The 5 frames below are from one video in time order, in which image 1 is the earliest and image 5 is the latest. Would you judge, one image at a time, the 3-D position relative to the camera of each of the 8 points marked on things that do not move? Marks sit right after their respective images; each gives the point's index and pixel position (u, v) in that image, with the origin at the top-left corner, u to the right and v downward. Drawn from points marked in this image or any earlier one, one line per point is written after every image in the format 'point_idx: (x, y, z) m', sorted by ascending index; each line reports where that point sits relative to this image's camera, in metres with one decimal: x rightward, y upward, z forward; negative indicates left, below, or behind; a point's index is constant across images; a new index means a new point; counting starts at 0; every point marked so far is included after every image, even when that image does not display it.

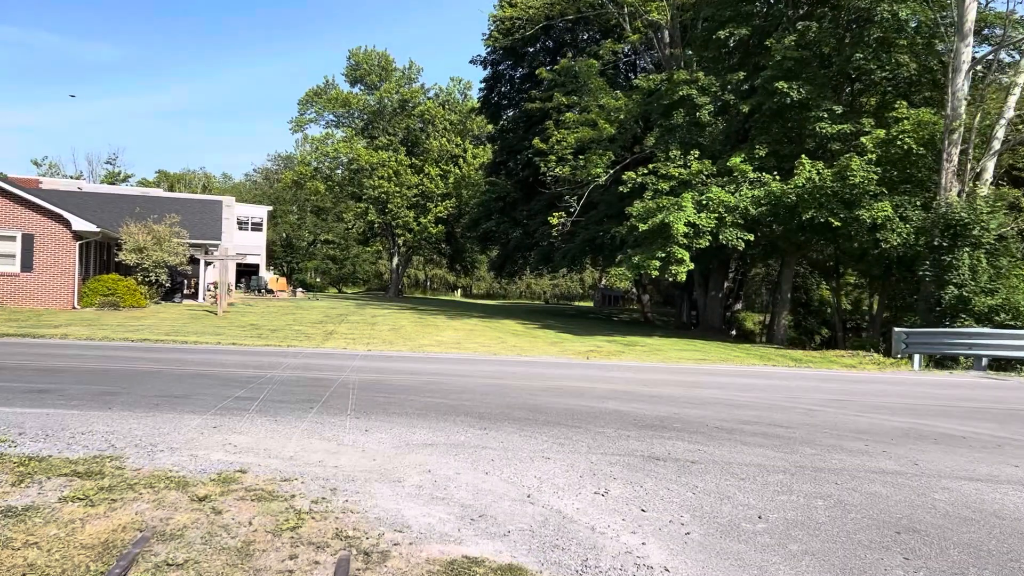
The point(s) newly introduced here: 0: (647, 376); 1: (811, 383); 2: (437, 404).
0: (+1.7, -1.1, +10.6) m
1: (+3.6, -1.2, +10.4) m
2: (-0.6, -1.0, +7.2) m
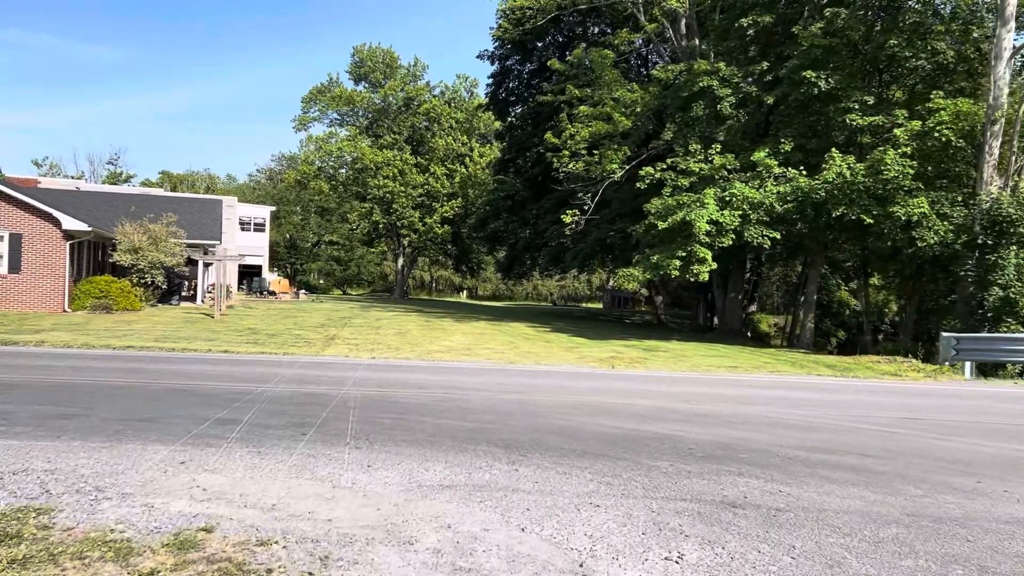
0: (+1.9, -1.1, +9.5) m
1: (+3.9, -1.2, +9.2) m
2: (-0.4, -1.0, +6.1) m
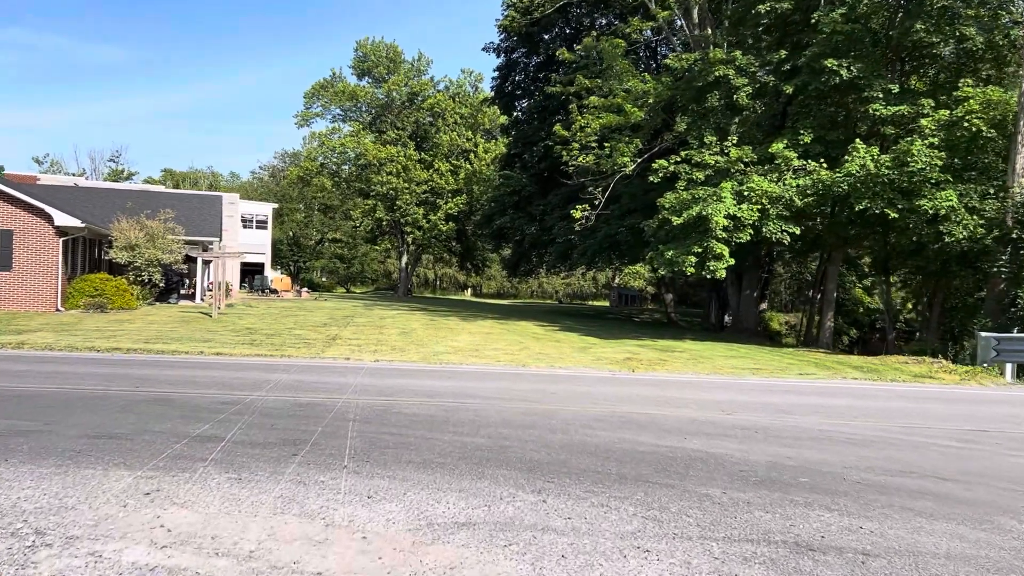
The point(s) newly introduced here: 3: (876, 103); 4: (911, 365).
0: (+2.1, -1.1, +8.7) m
1: (+4.0, -1.2, +8.4) m
2: (-0.3, -1.0, +5.3) m
3: (+7.8, +4.0, +18.3) m
4: (+7.3, -1.4, +15.6) m
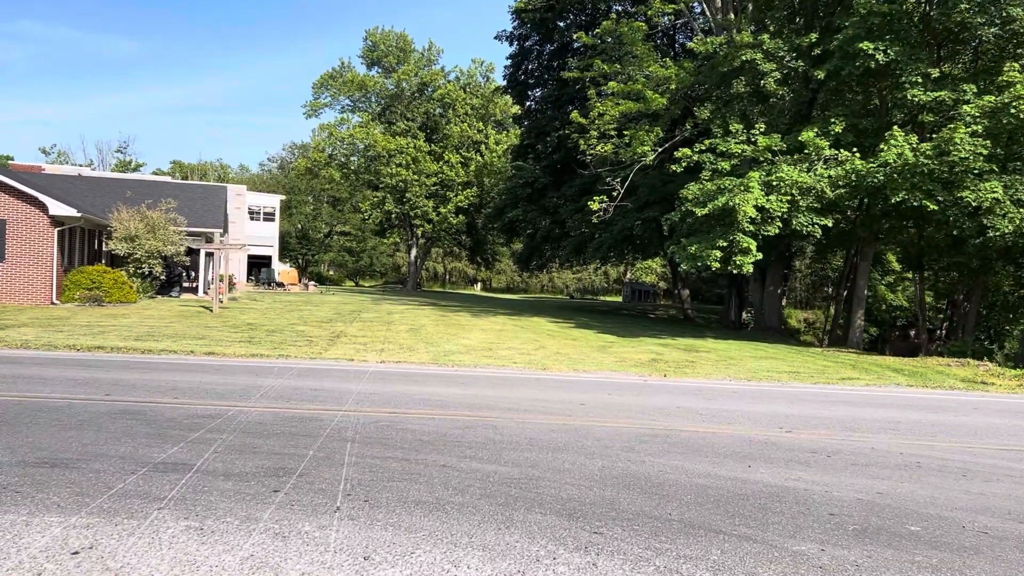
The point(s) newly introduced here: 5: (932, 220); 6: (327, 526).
0: (+2.3, -1.1, +7.7) m
1: (+4.2, -1.1, +7.4) m
2: (-0.1, -1.0, +4.3) m
3: (+8.2, +4.0, +17.1) m
4: (+7.6, -1.4, +14.6) m
5: (+8.8, +1.4, +18.0) m
6: (-0.8, -1.0, +3.5) m
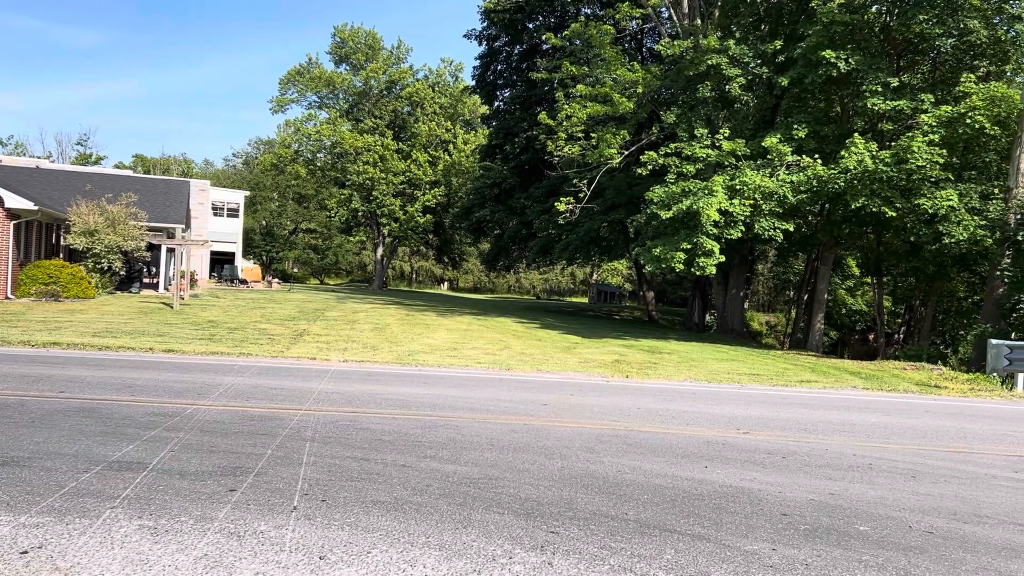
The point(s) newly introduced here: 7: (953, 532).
0: (+1.9, -1.1, +7.8) m
1: (+3.9, -1.2, +7.5) m
2: (-0.3, -1.0, +4.3) m
3: (+7.5, +3.9, +17.5) m
4: (+7.0, -1.5, +14.9) m
5: (+8.1, +1.3, +18.3) m
6: (-1.0, -1.0, +3.5) m
7: (+2.1, -1.2, +4.0) m
